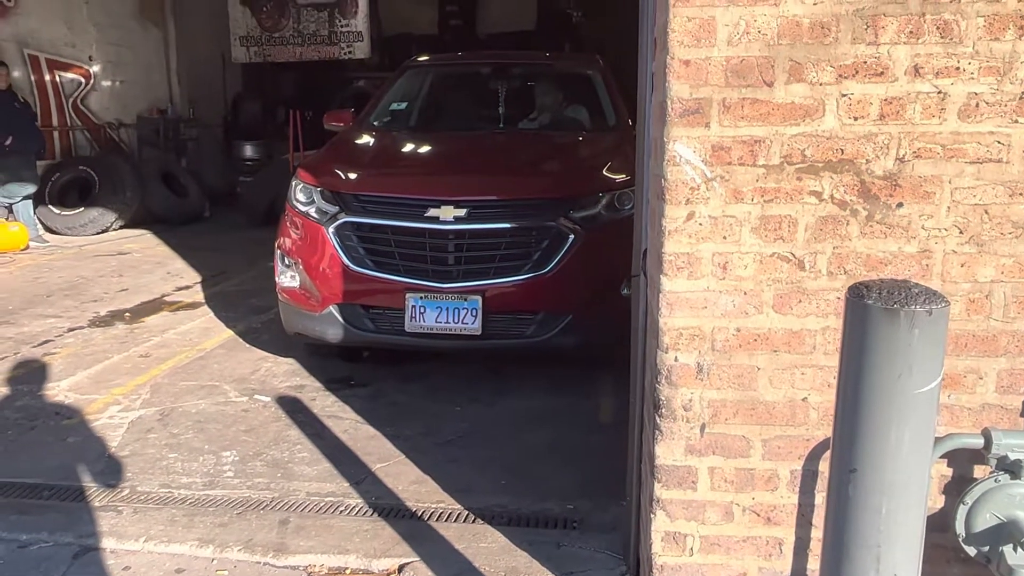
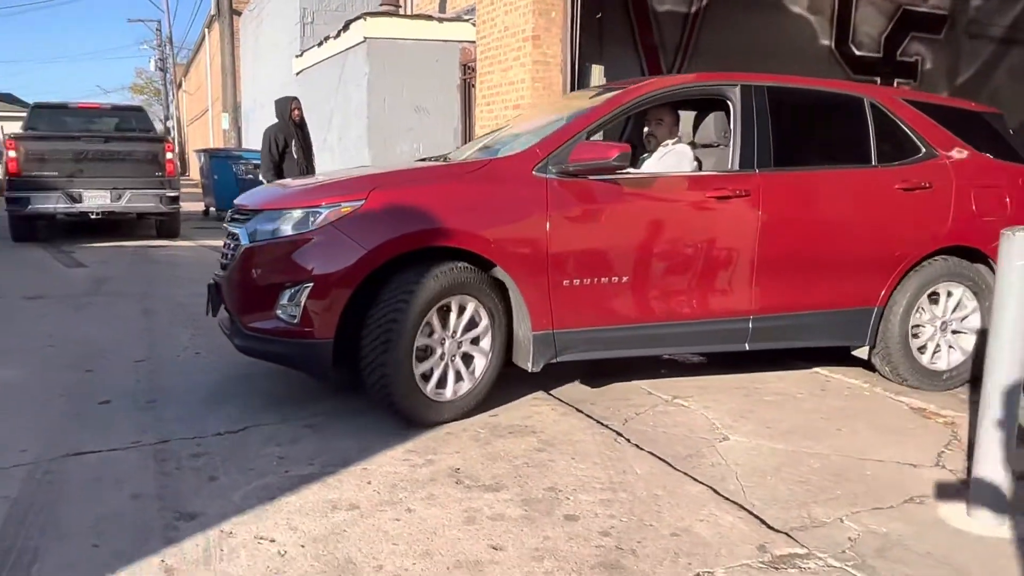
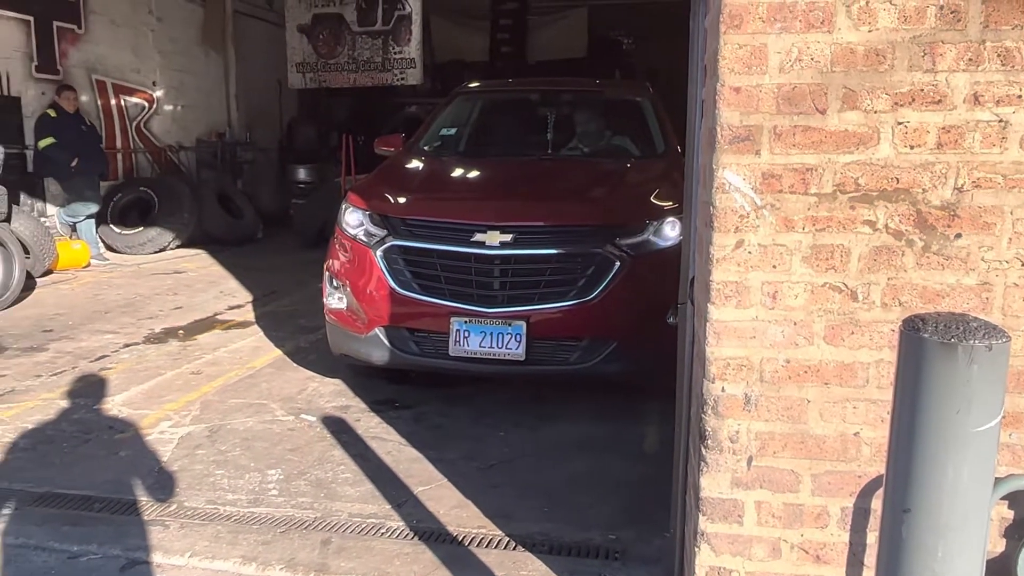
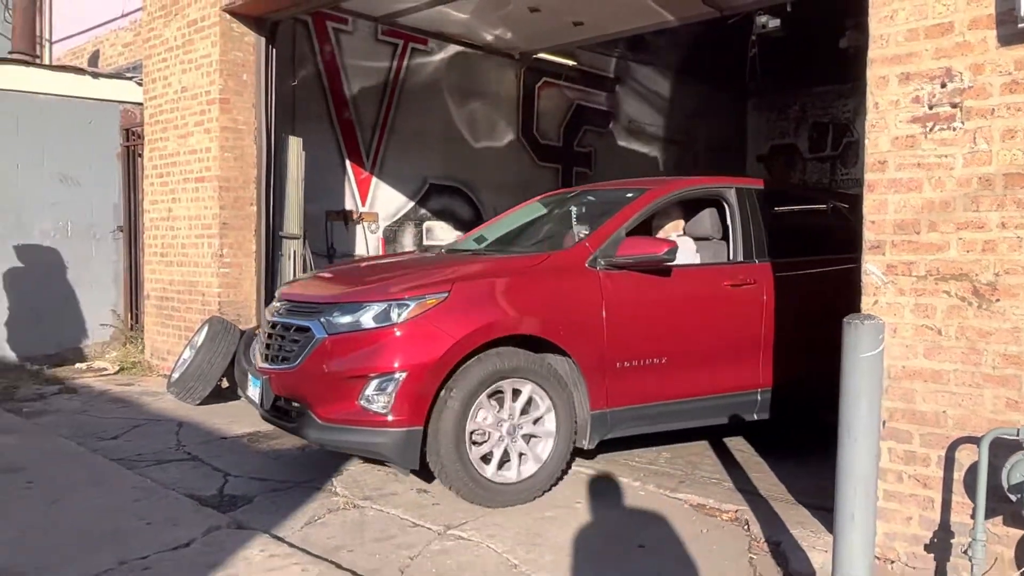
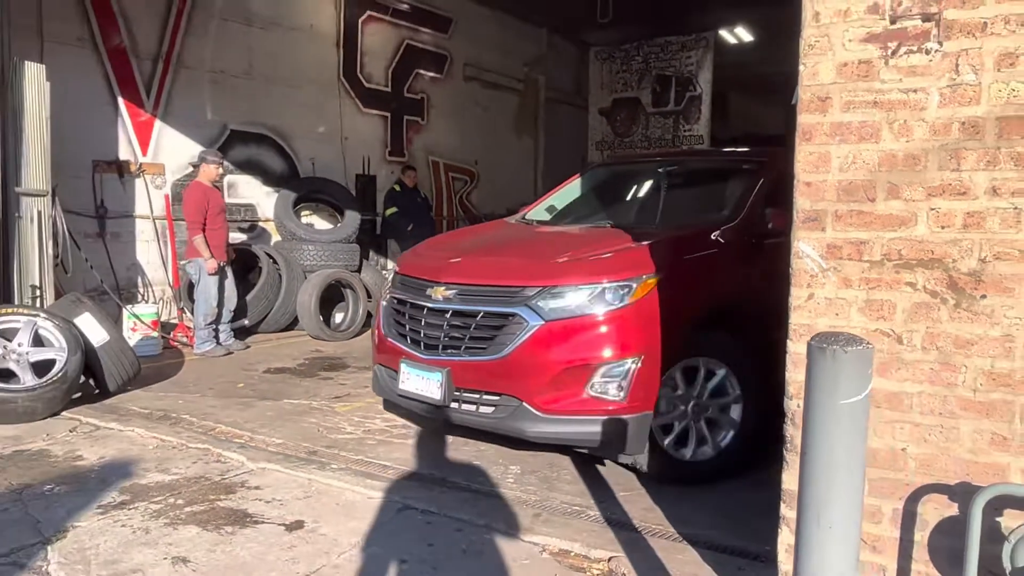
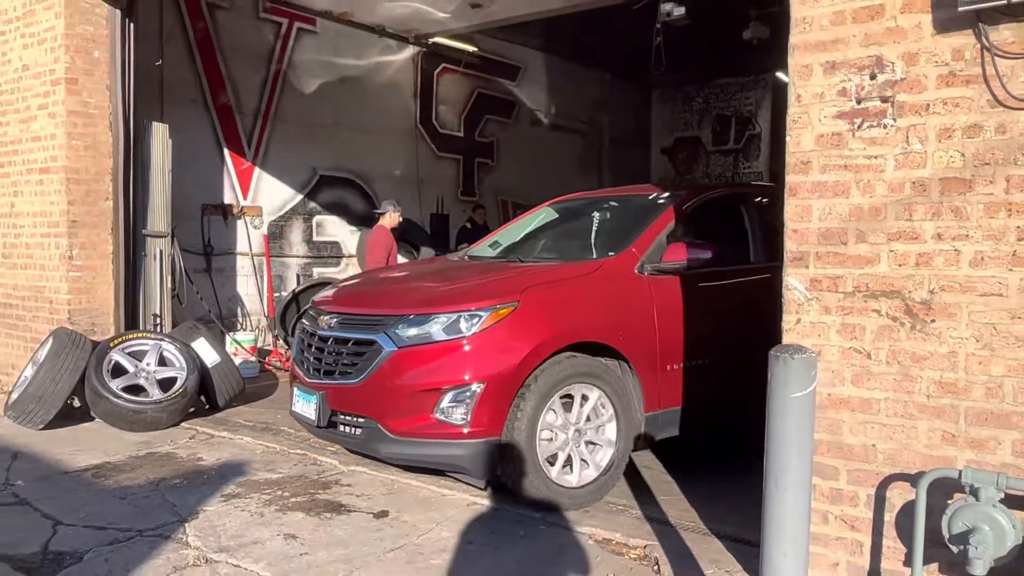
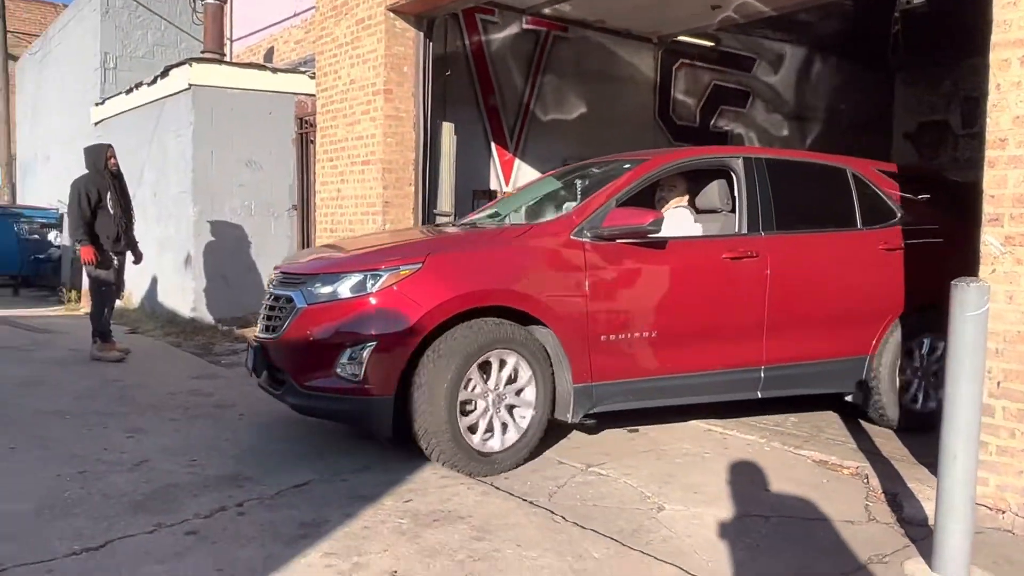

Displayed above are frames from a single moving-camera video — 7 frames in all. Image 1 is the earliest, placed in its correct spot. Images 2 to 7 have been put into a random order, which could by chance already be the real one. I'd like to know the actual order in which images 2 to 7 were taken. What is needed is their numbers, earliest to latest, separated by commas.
3, 5, 6, 4, 7, 2
